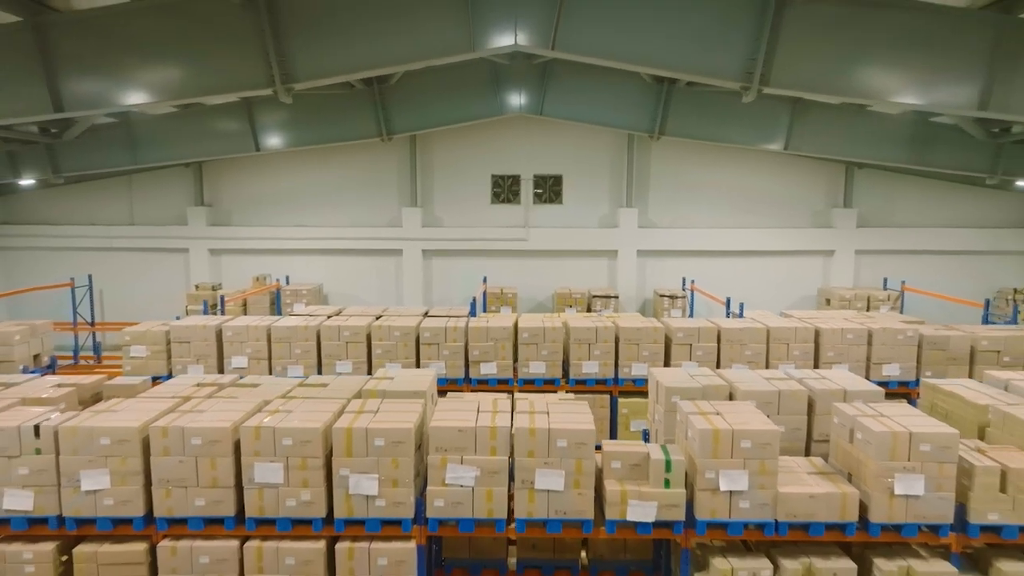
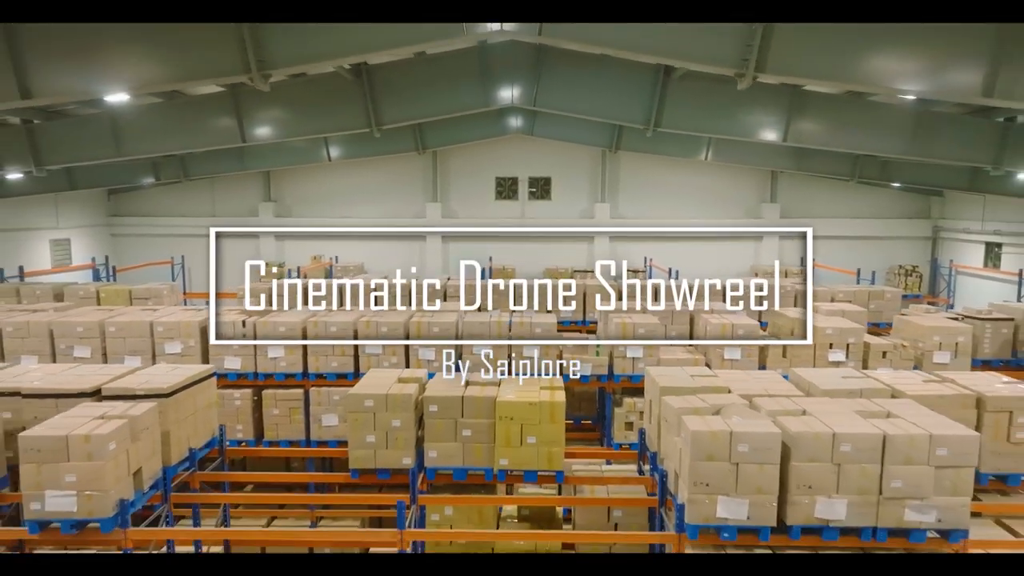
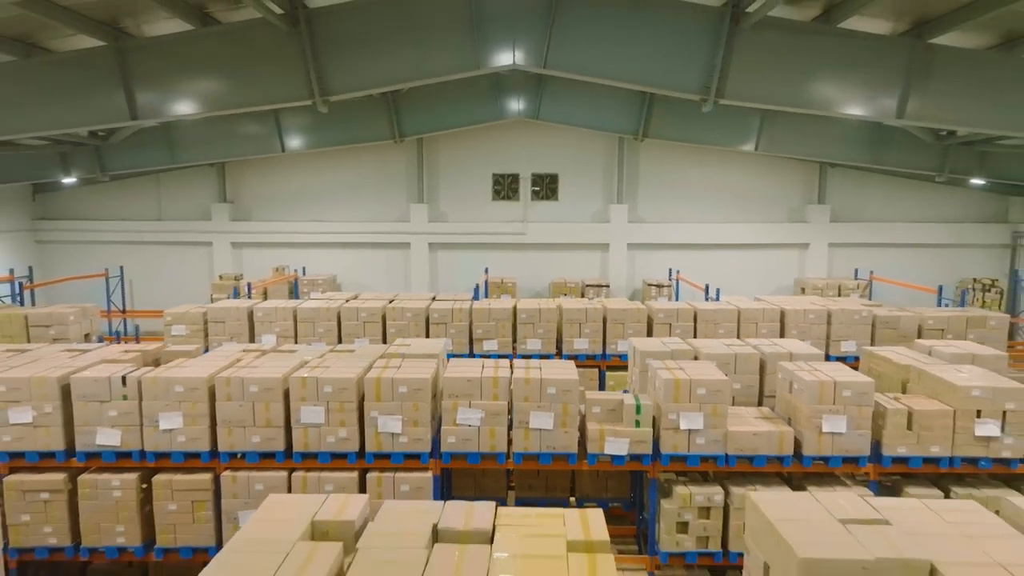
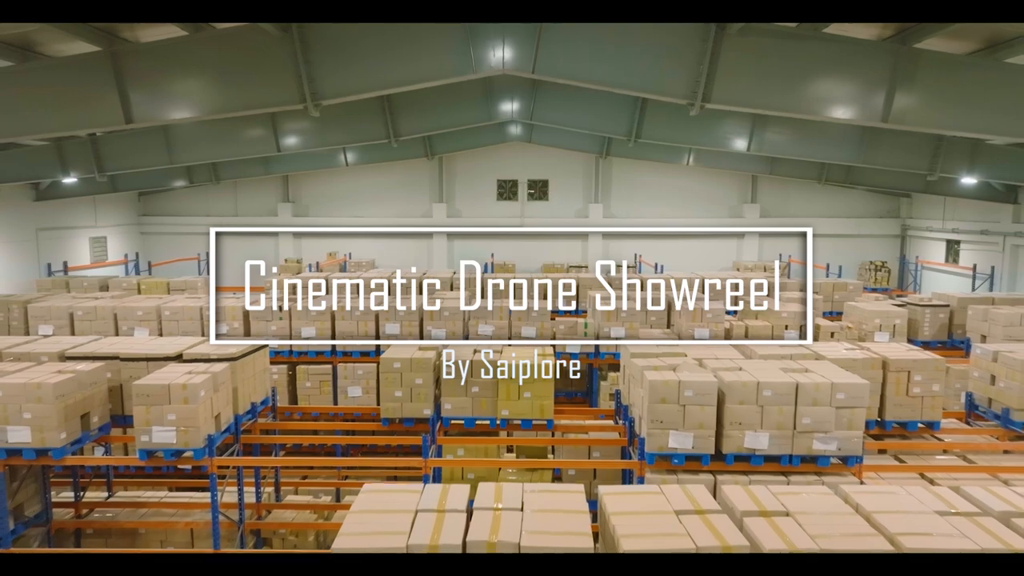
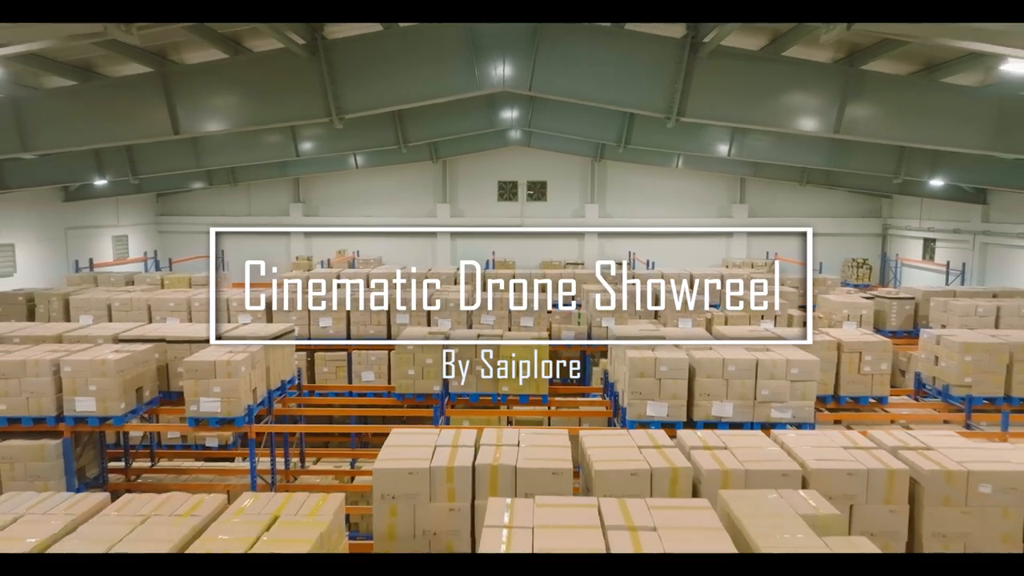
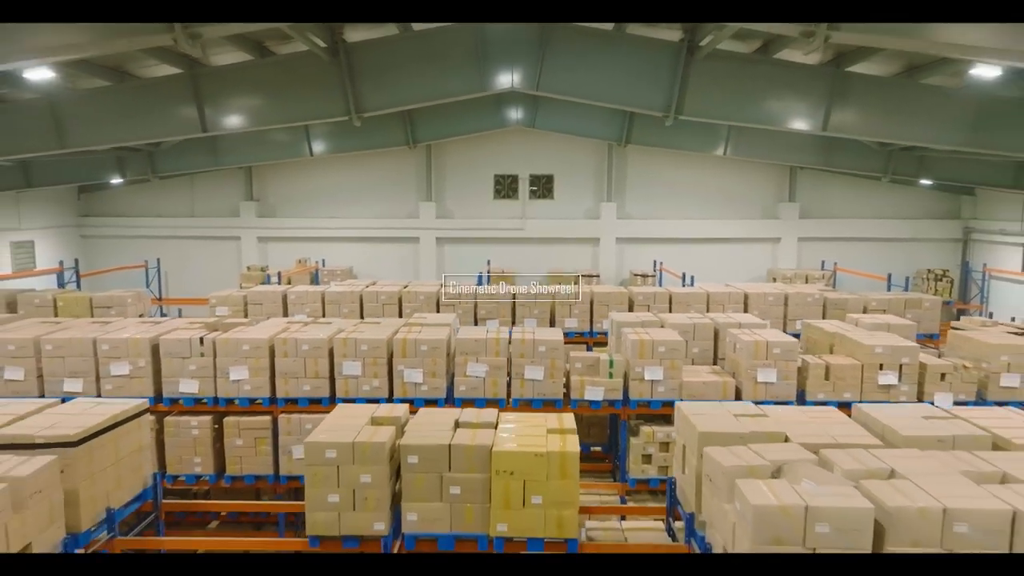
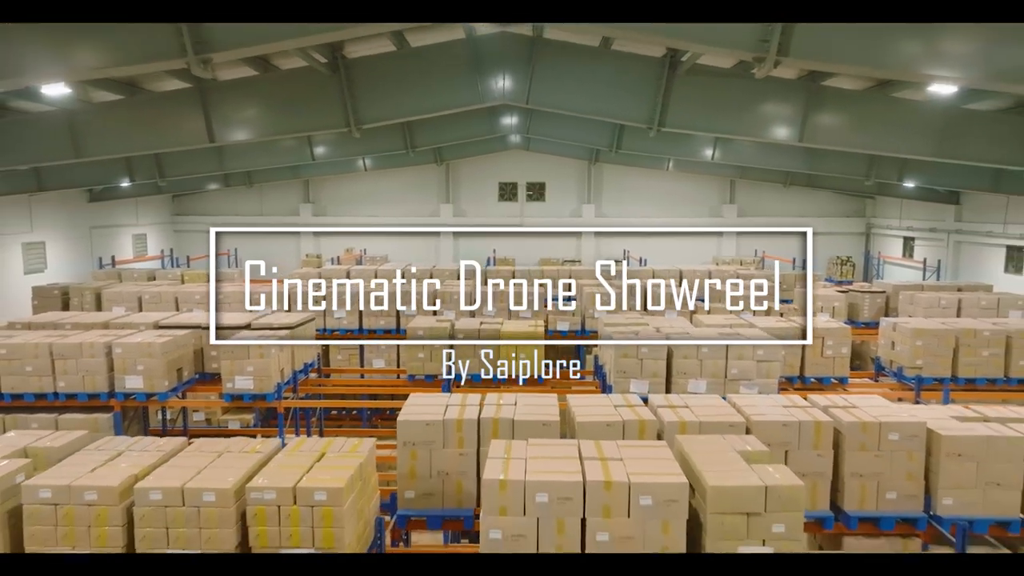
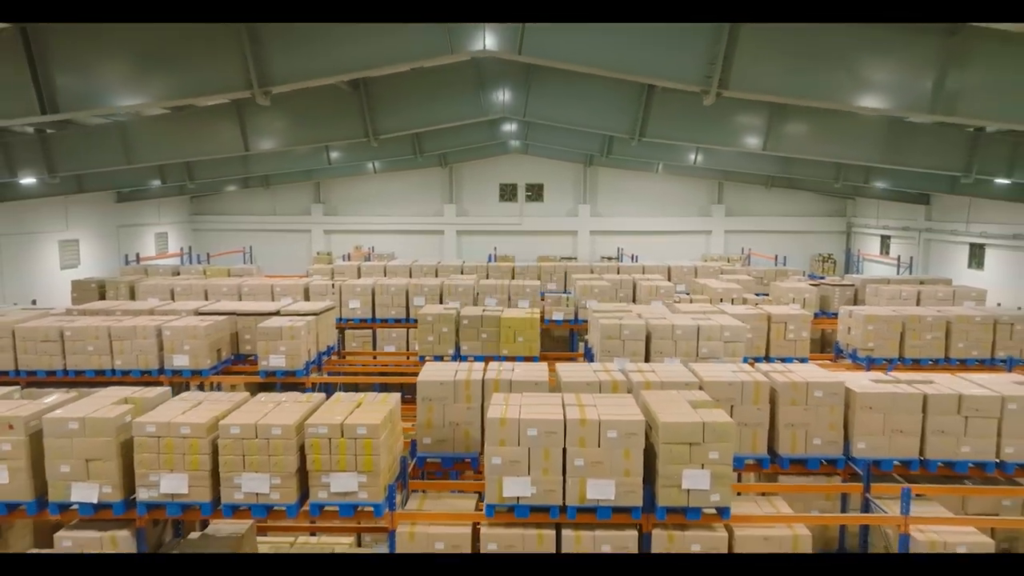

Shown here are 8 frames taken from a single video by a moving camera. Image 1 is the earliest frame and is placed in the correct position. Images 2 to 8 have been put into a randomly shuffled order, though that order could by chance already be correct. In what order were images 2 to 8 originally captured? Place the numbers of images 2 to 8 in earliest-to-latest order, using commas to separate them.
3, 6, 2, 4, 5, 7, 8
